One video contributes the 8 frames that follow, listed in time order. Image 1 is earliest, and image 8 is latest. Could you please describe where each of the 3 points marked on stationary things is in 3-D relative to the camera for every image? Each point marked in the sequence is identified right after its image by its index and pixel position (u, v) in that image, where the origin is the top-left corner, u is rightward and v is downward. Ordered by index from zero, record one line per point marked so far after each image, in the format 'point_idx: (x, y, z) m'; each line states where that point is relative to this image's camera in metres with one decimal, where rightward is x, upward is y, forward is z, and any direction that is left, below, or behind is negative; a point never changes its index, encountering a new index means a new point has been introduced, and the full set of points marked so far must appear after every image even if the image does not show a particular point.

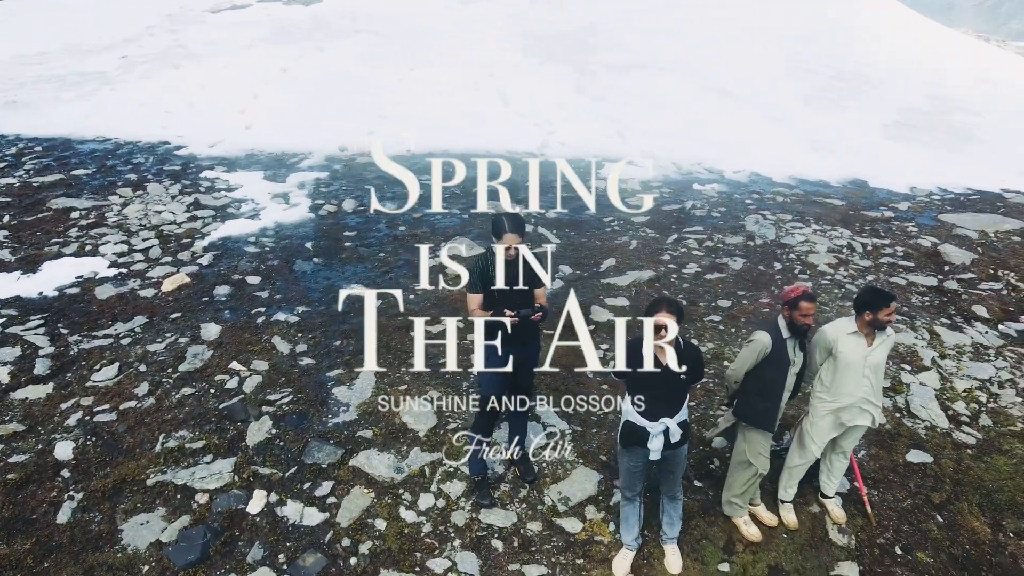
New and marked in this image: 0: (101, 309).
0: (-3.8, -0.2, +7.4) m
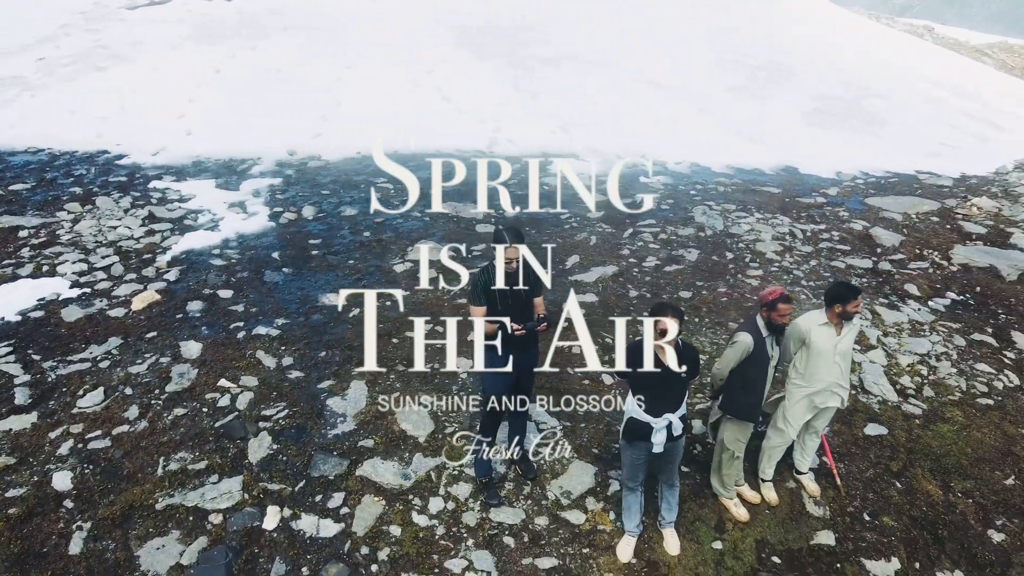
0: (-4.0, -0.4, +7.2) m
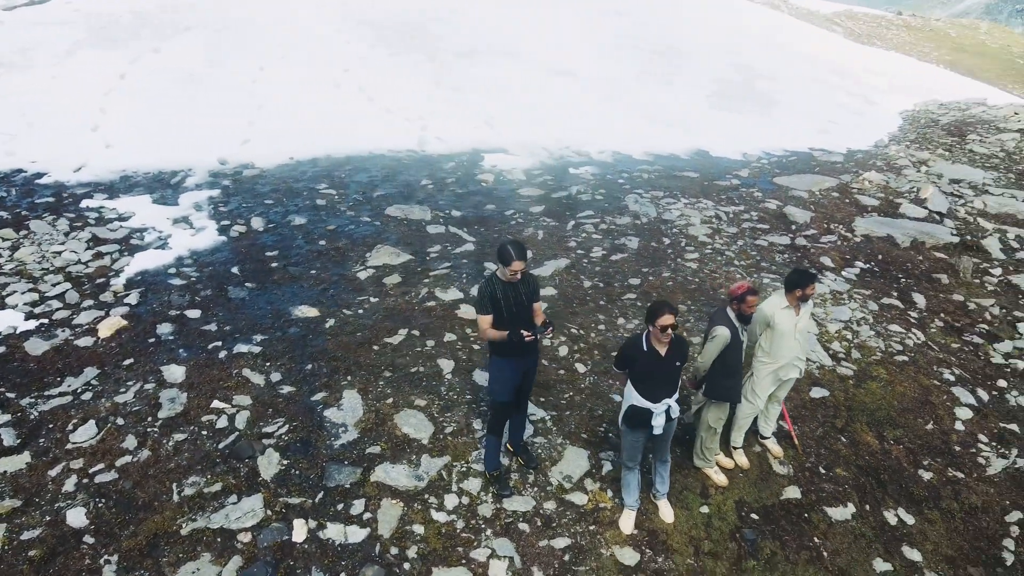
0: (-4.2, -0.7, +7.1) m
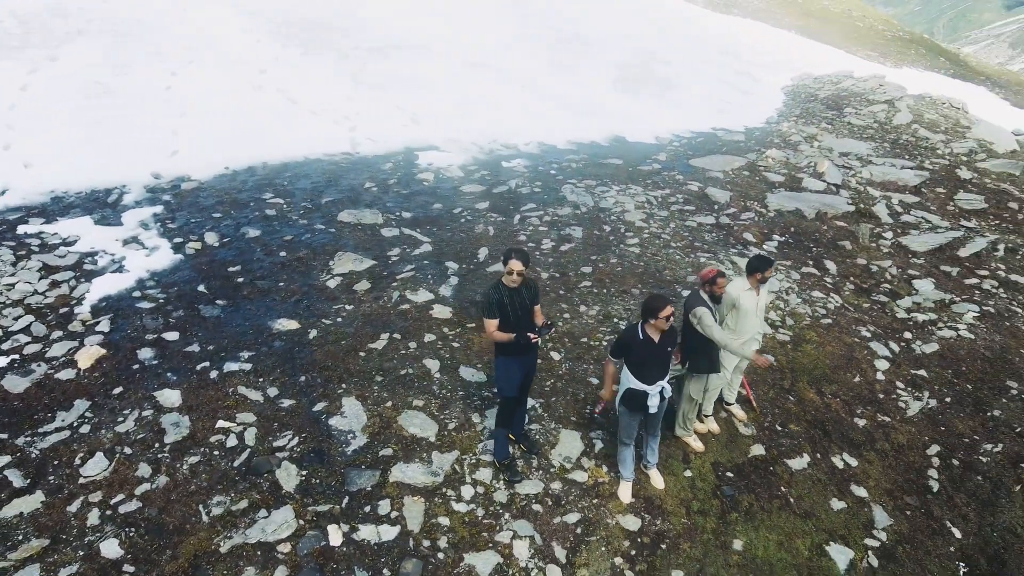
0: (-4.3, -1.0, +7.0) m
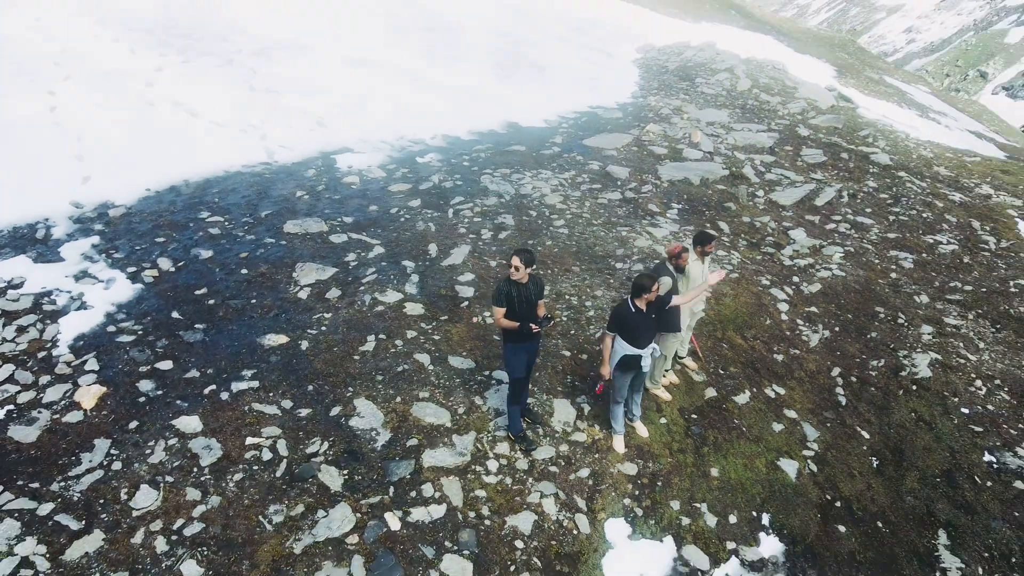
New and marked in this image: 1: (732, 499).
0: (-4.2, -1.5, +7.1) m
1: (+2.2, -2.1, +7.8) m
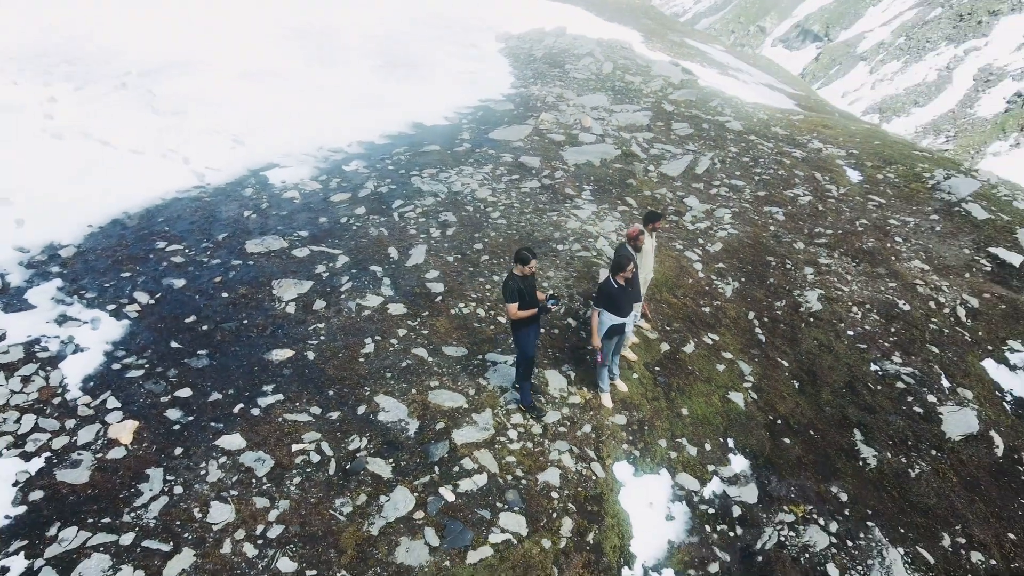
0: (-3.8, -1.9, +7.5) m
1: (+2.3, -1.7, +9.4) m
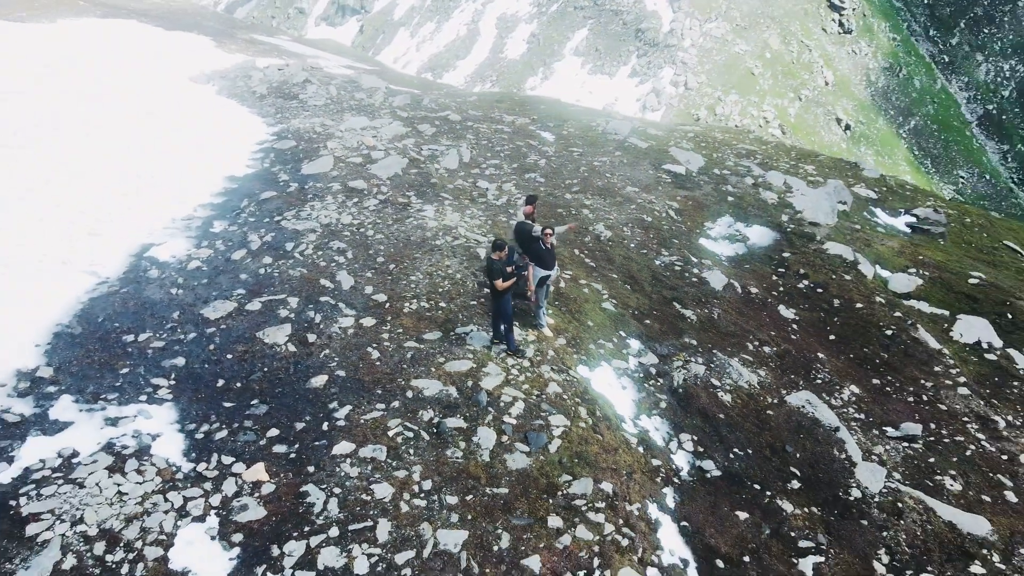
0: (-2.7, -2.6, +9.3) m
1: (+1.6, -0.7, +13.7) m
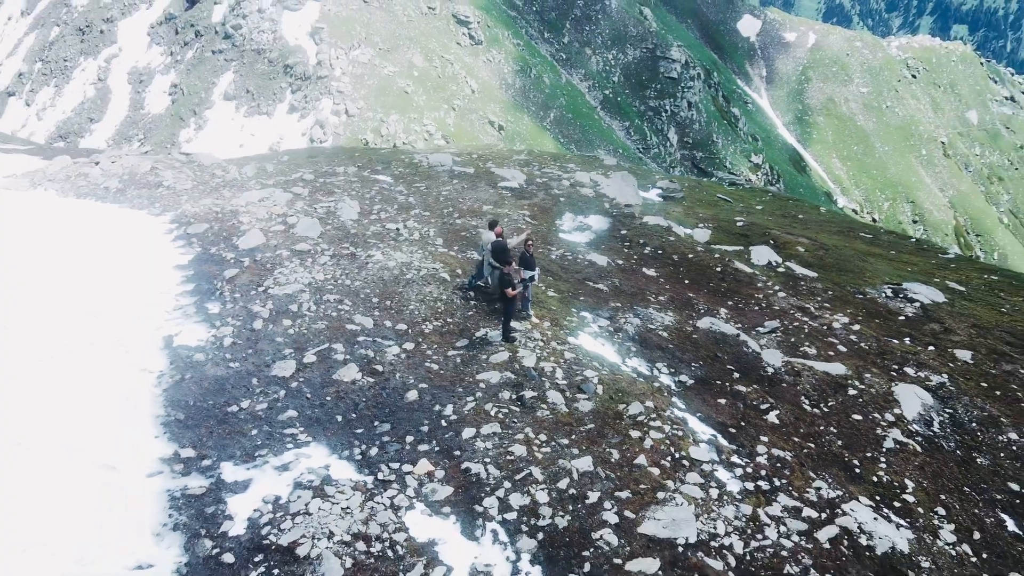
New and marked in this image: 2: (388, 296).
0: (-0.7, -3.0, +12.2) m
1: (+1.2, -0.5, +17.8) m
2: (-2.7, -0.2, +17.0) m
